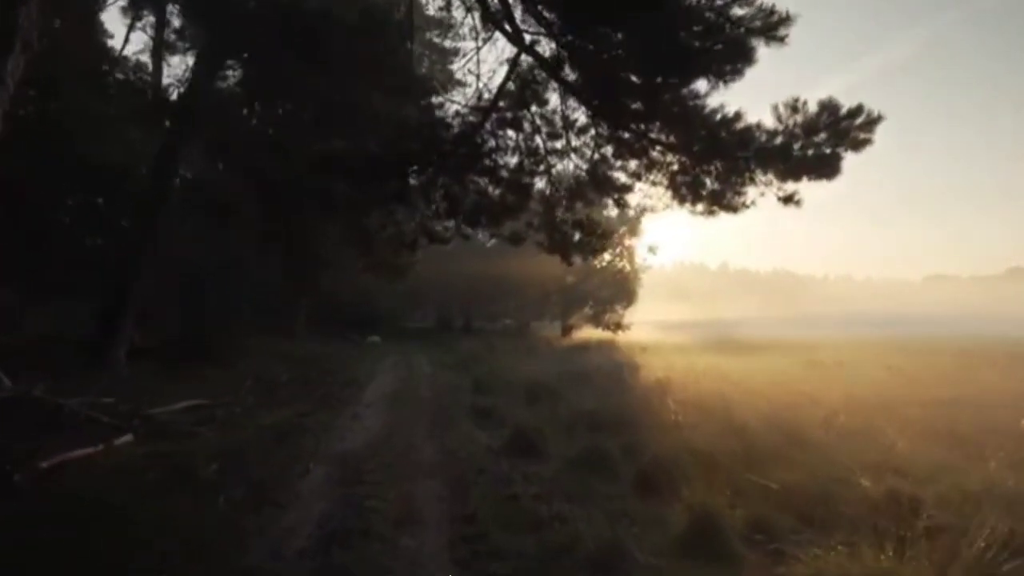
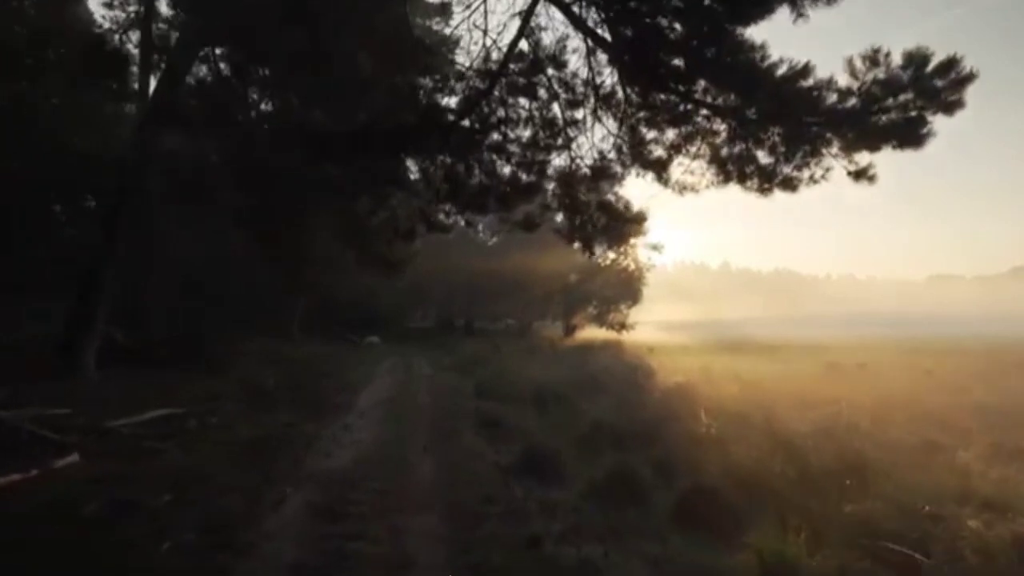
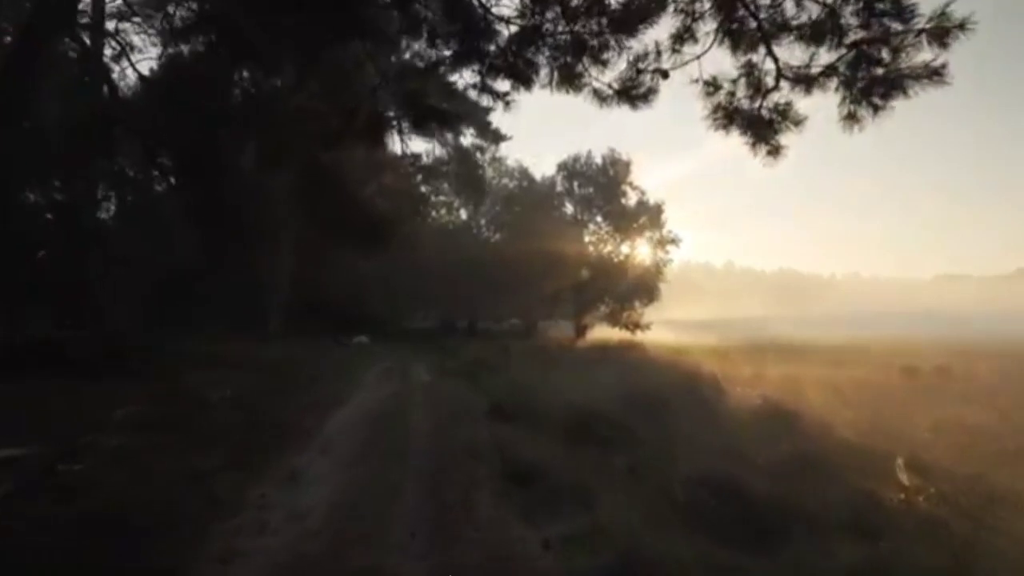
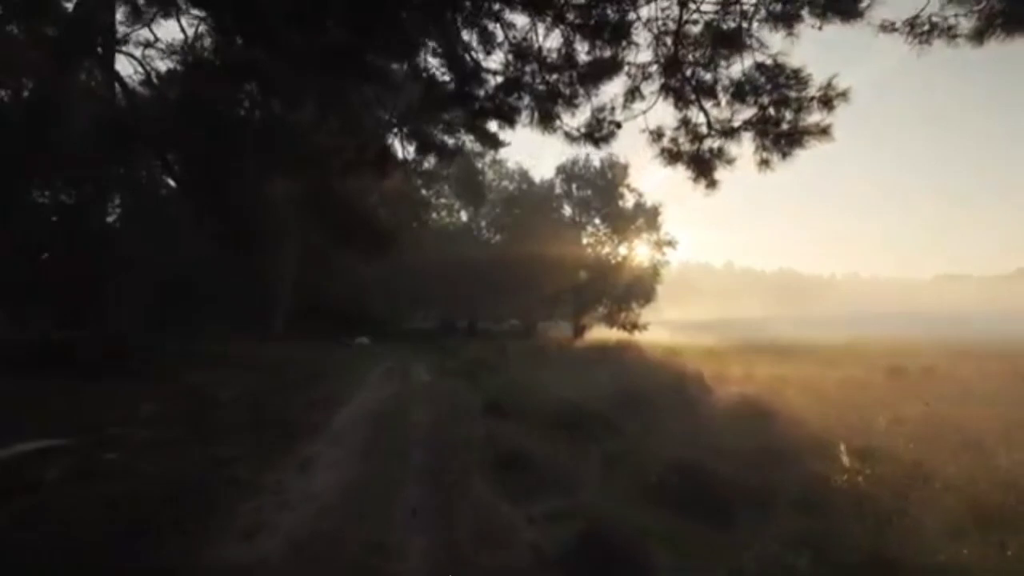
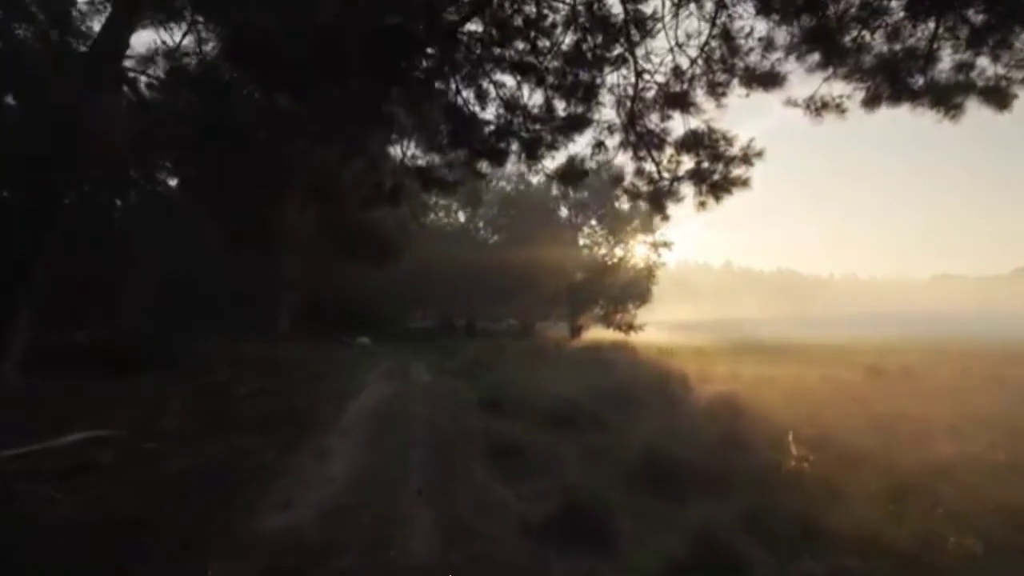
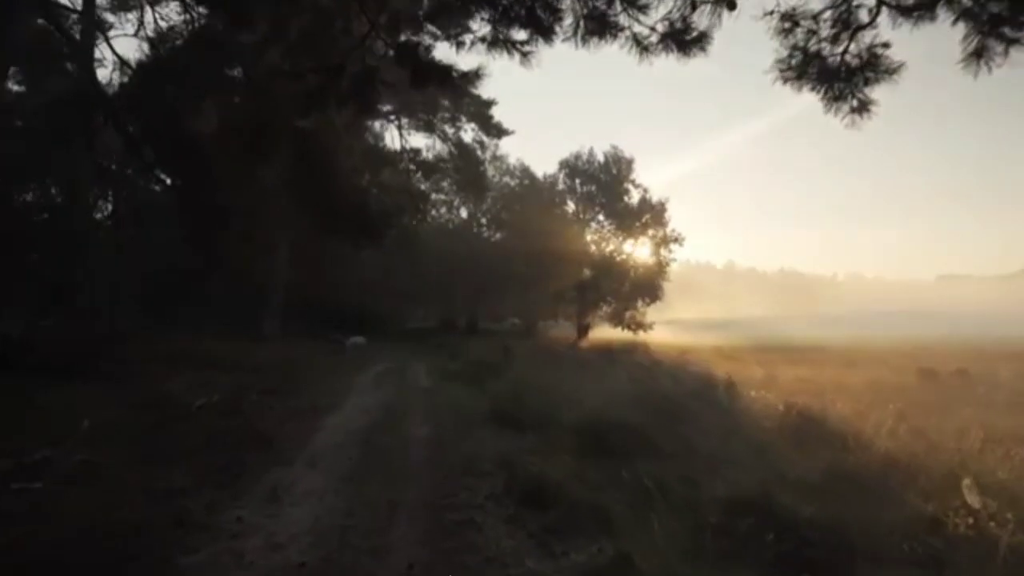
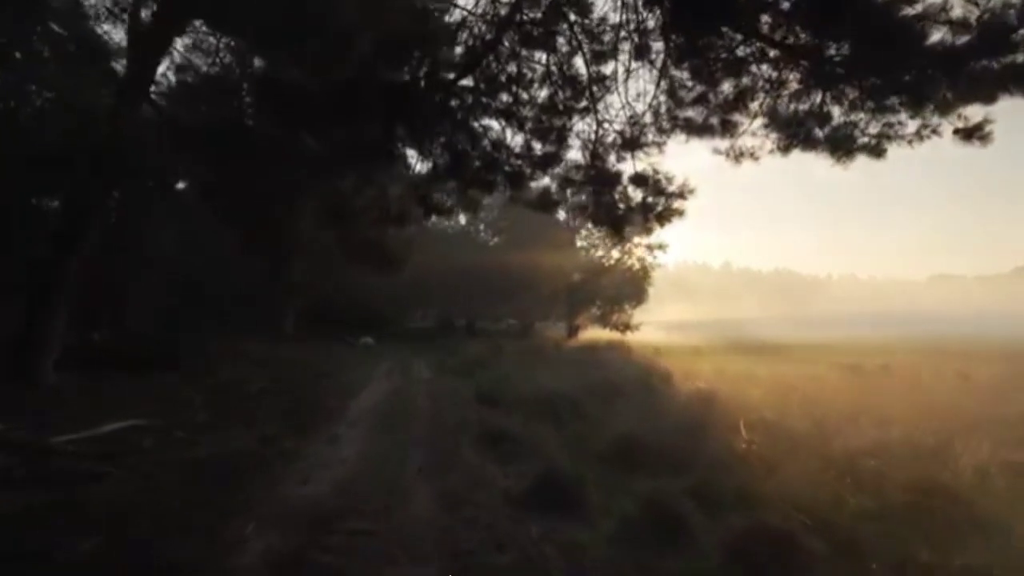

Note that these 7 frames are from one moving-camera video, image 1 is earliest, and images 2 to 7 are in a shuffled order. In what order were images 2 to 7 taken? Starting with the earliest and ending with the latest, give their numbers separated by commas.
2, 7, 5, 4, 3, 6
